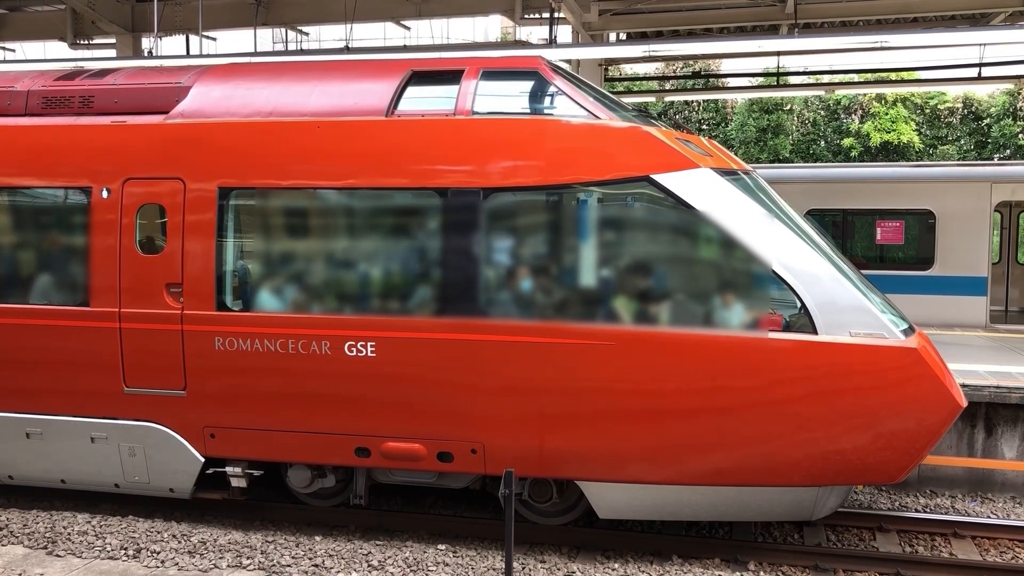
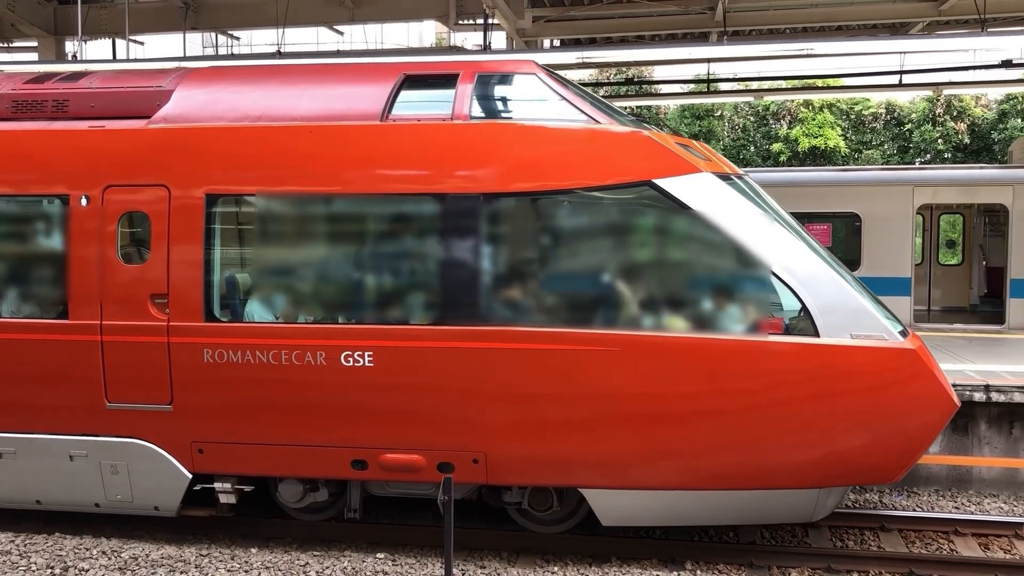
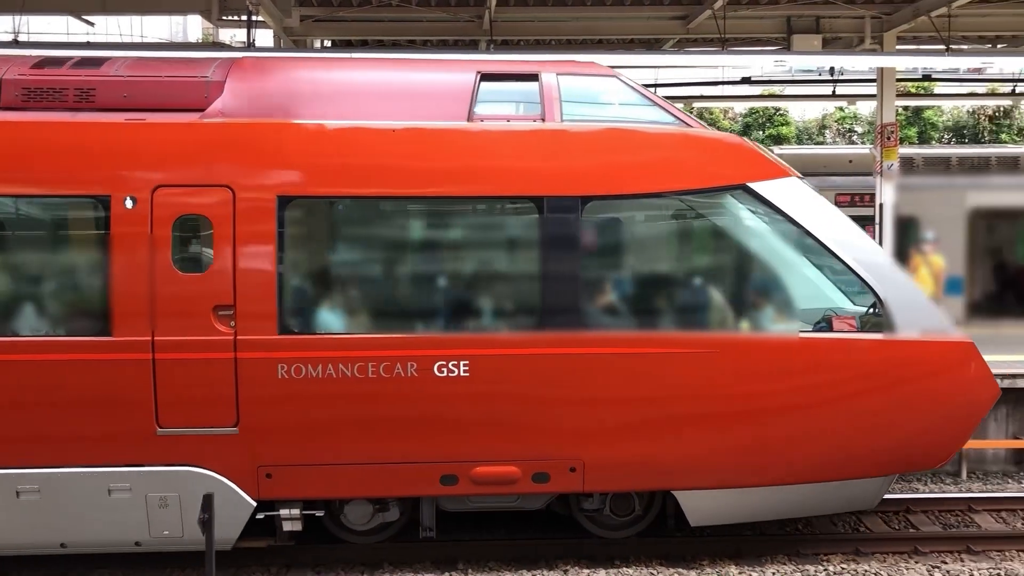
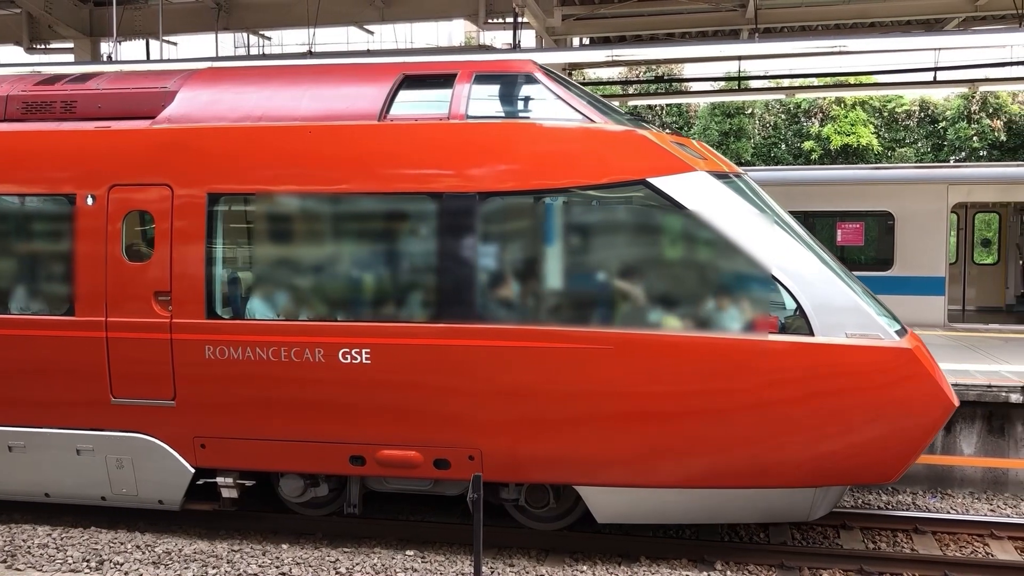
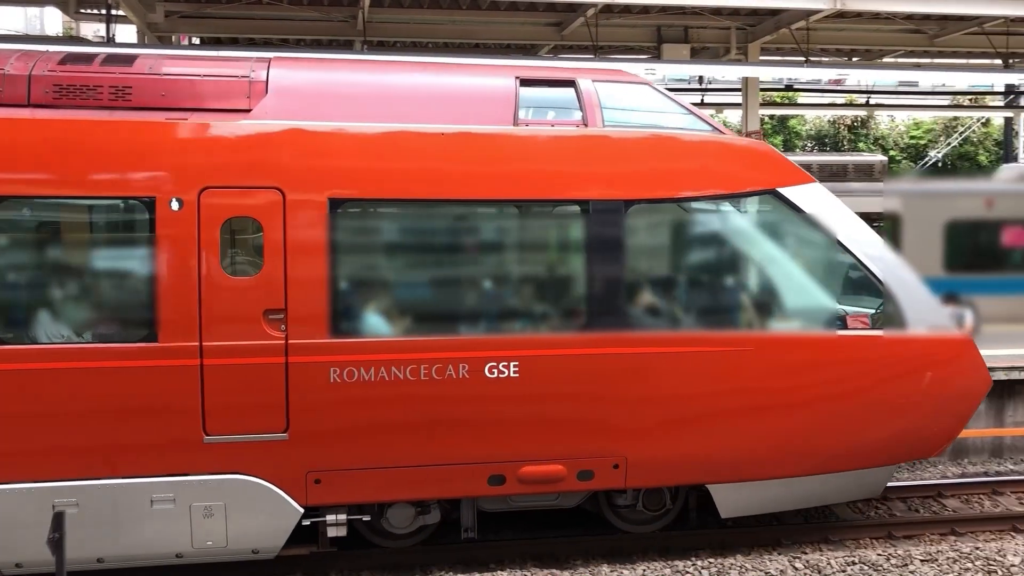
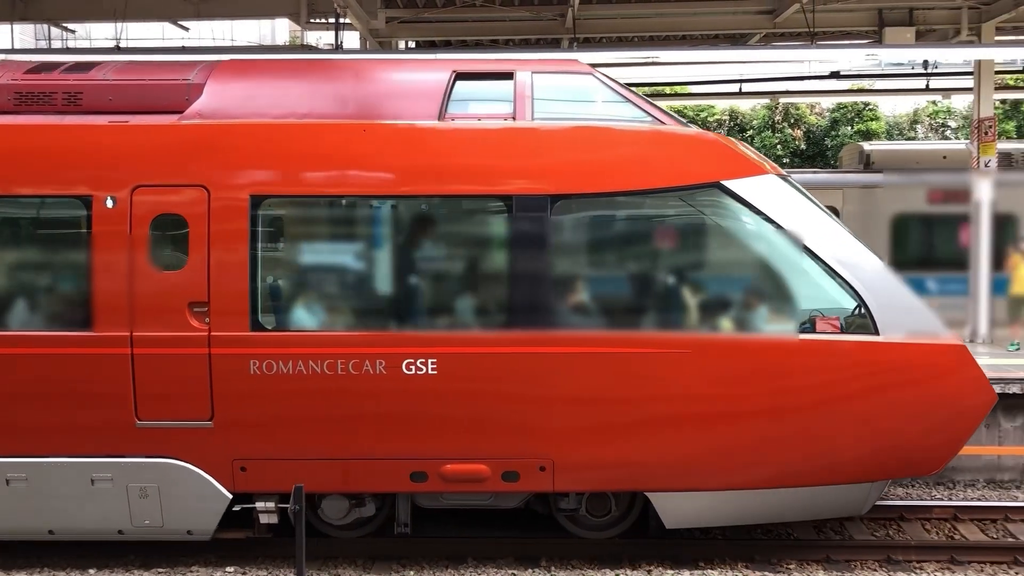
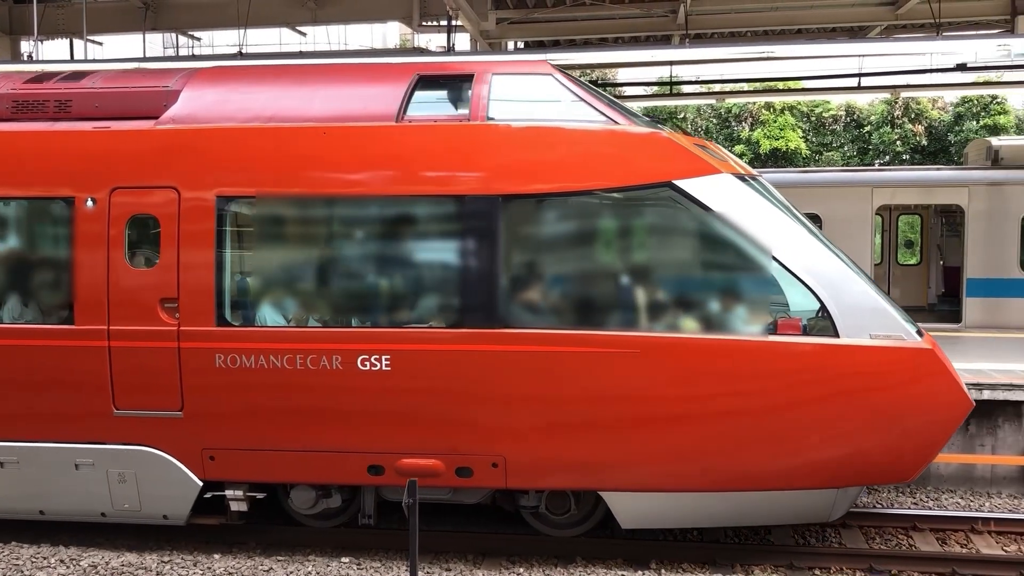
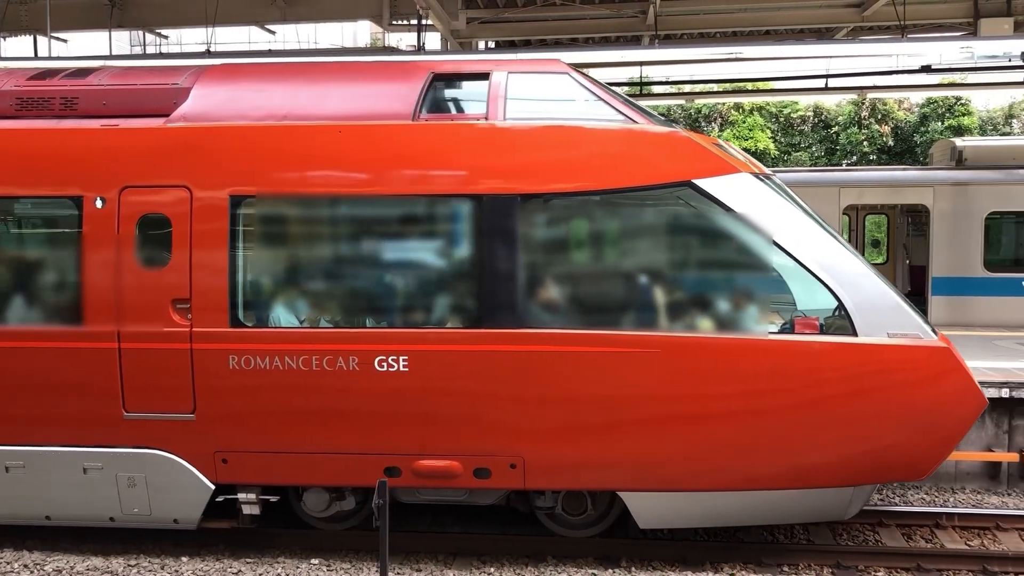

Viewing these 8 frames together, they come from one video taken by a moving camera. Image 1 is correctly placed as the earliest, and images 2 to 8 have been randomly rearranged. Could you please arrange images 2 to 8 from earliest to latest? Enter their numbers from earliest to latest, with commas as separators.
4, 2, 7, 8, 6, 3, 5
